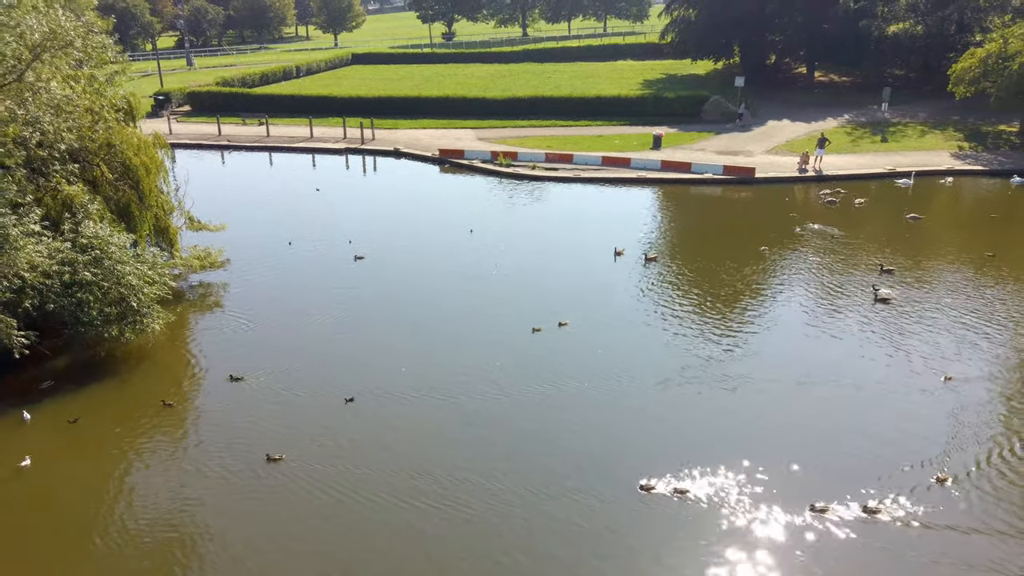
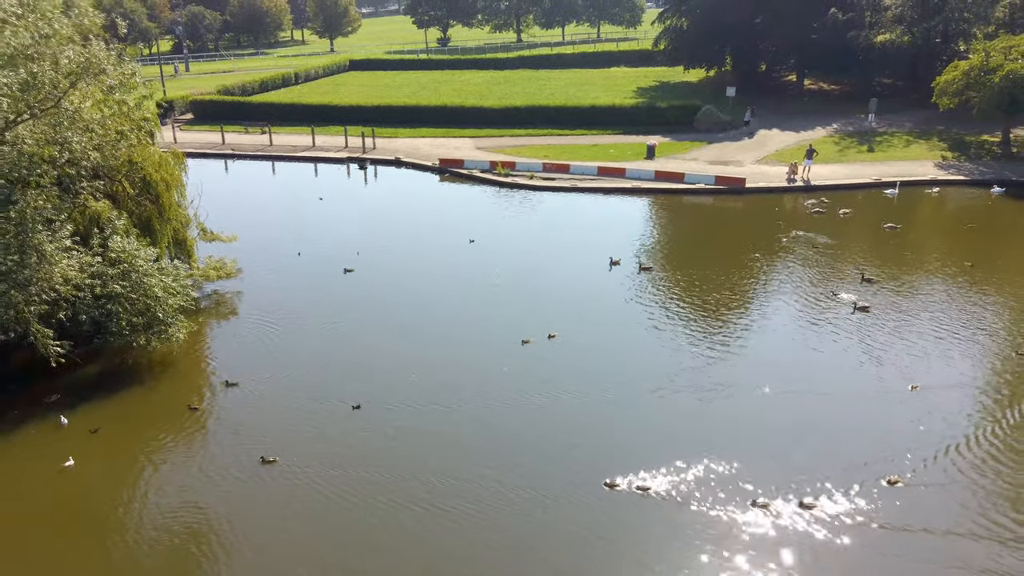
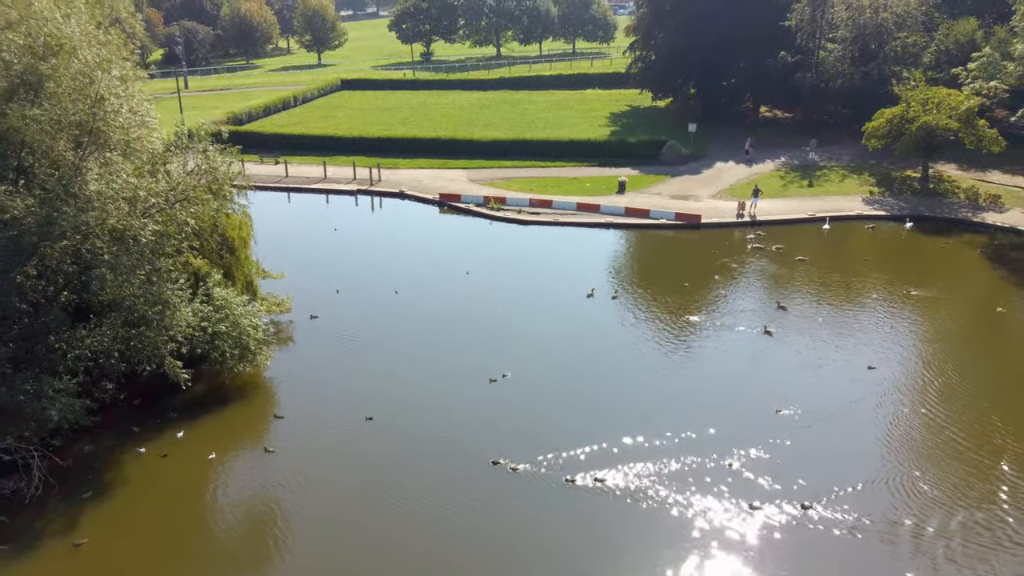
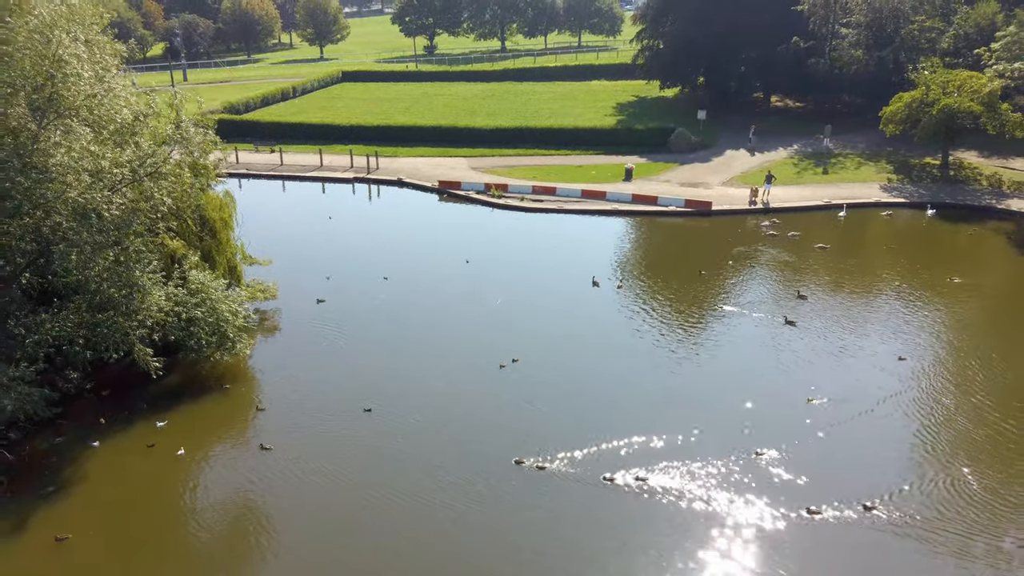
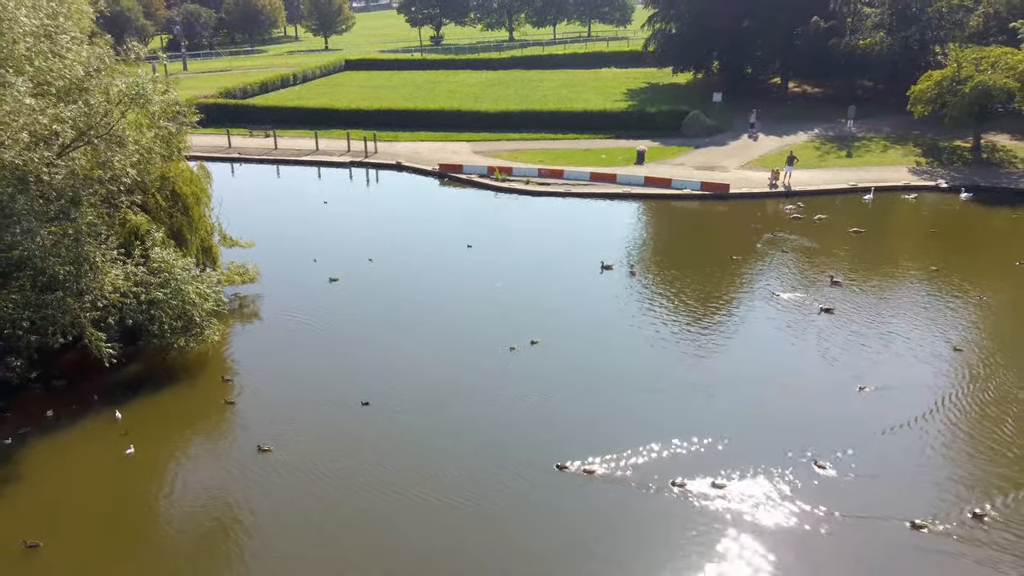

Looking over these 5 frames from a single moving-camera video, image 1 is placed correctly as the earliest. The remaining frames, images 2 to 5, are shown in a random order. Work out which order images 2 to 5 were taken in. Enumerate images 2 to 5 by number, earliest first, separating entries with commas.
2, 5, 4, 3
